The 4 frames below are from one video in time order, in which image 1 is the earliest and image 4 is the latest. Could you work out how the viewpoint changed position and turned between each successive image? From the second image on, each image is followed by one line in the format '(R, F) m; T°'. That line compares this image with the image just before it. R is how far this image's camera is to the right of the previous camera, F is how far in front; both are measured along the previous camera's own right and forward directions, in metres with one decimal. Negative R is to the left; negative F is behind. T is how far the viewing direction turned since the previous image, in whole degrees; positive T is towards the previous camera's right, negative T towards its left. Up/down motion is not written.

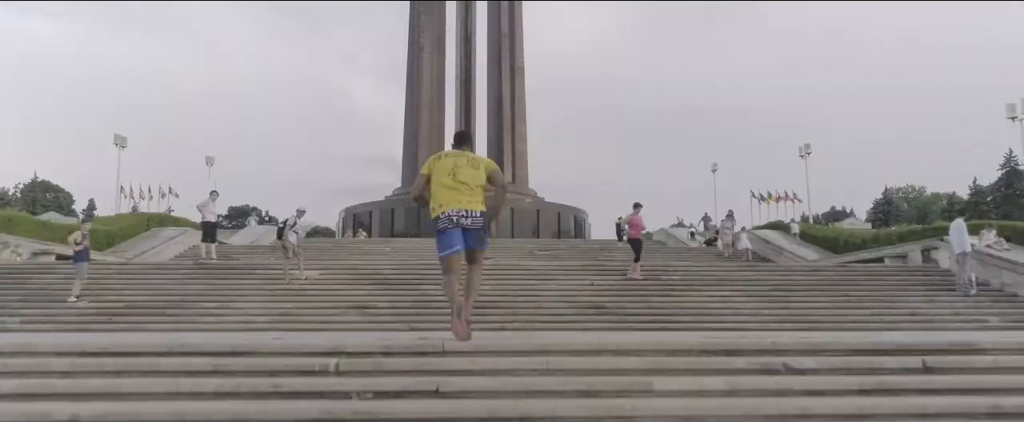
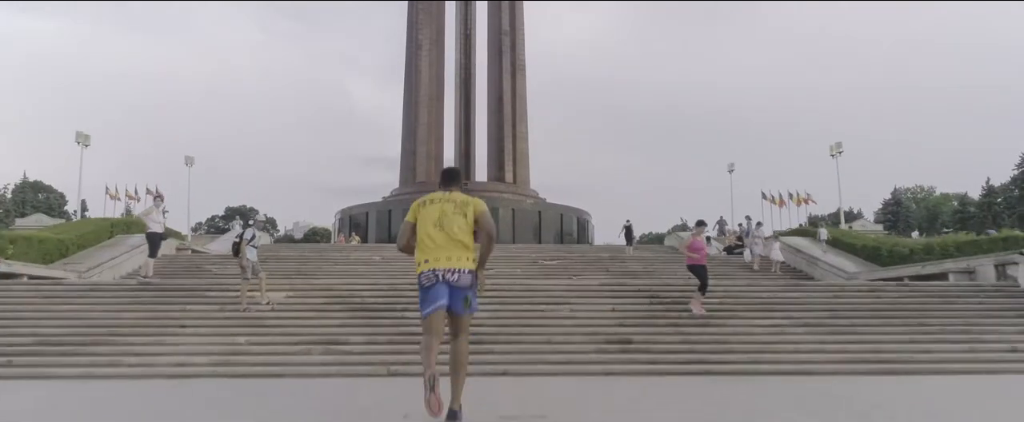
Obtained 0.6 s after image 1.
(0.0, +1.0) m; 0°
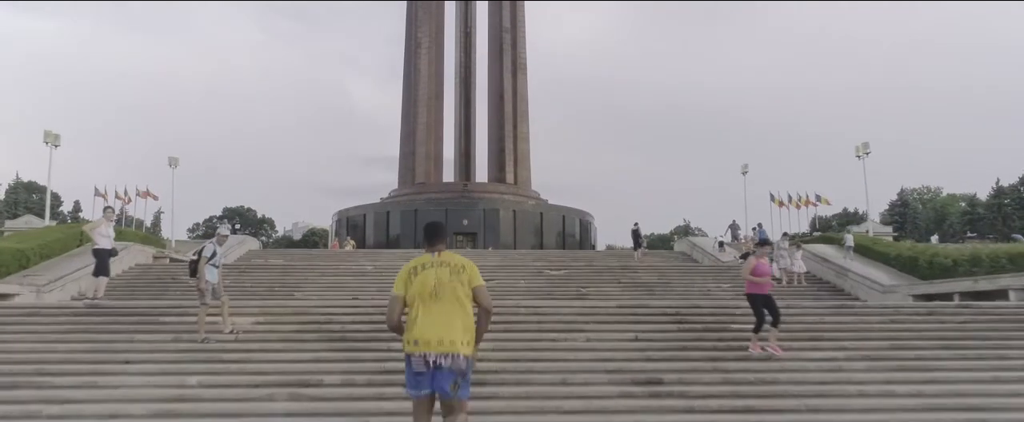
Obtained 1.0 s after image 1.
(0.0, +0.7) m; 0°
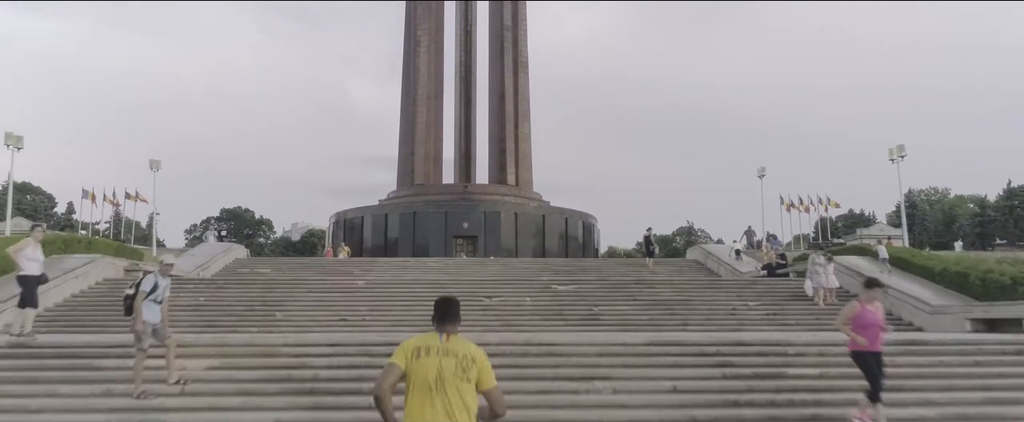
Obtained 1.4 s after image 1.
(0.0, +0.8) m; 0°
